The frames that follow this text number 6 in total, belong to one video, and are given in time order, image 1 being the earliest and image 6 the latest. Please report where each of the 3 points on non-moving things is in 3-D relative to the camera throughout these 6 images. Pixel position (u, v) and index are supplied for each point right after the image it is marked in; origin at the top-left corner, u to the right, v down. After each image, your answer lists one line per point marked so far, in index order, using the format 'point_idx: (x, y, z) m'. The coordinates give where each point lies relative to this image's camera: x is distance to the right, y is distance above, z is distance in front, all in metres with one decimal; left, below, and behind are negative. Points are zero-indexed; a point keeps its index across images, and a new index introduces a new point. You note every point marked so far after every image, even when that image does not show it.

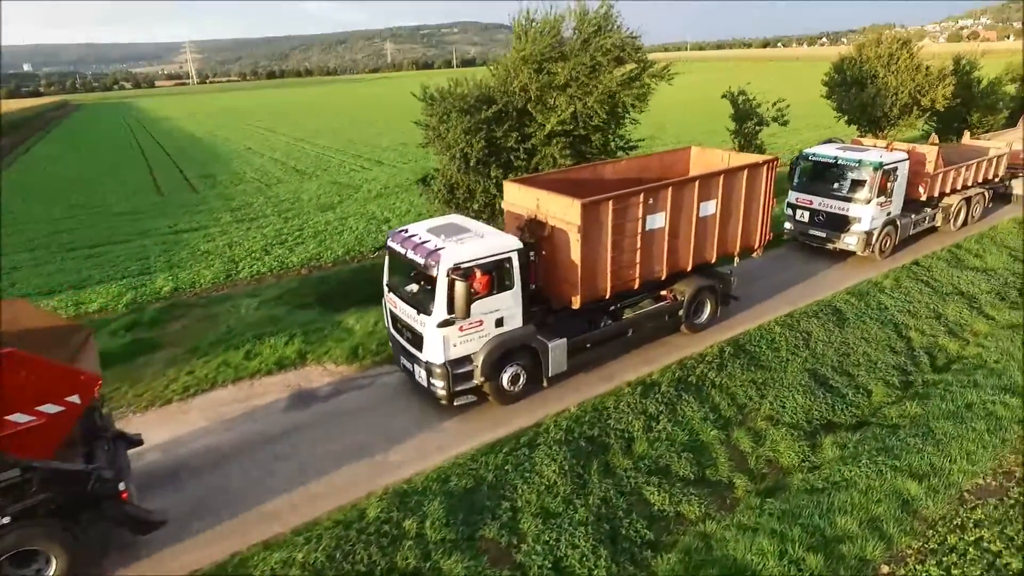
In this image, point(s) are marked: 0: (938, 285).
0: (+7.5, +0.1, +12.6) m
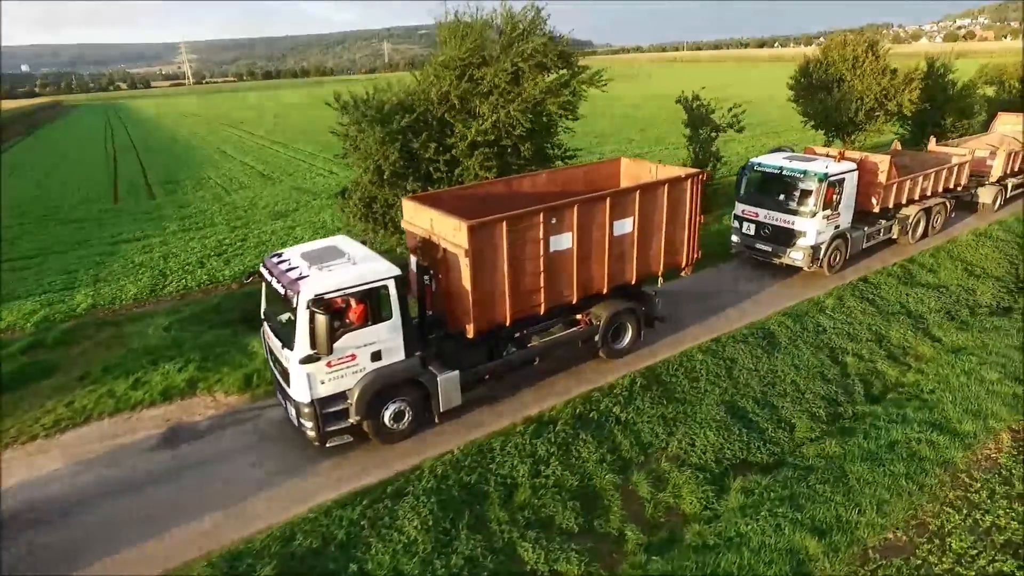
0: (+6.2, -0.3, +11.9) m
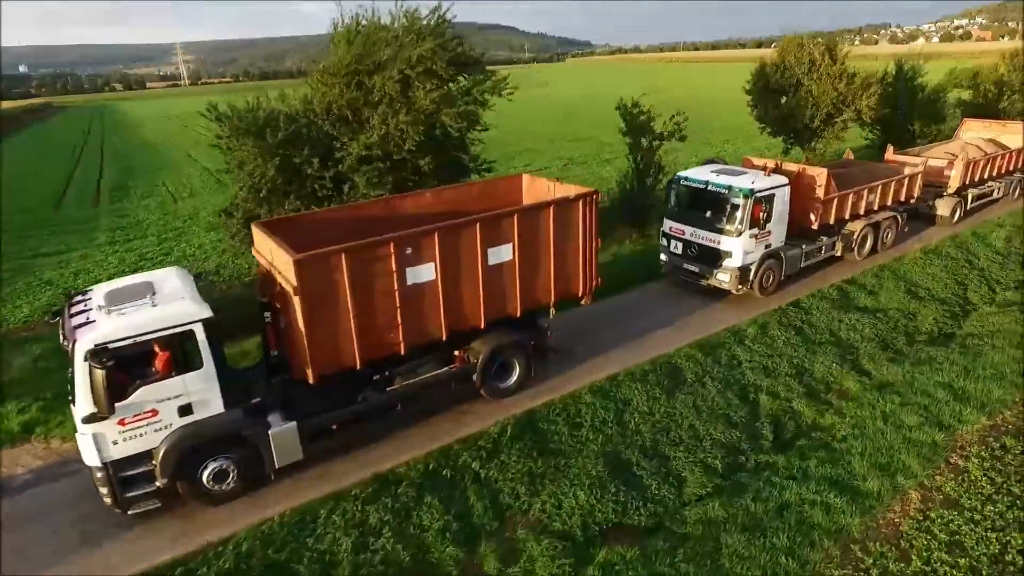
0: (+4.6, -0.7, +10.9) m
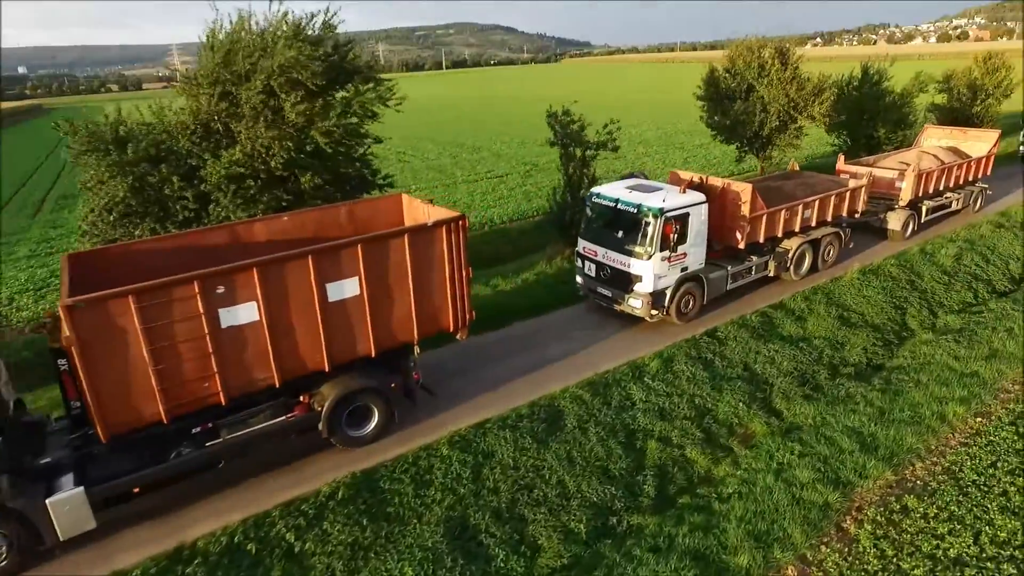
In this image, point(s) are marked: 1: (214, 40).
0: (+3.0, -1.1, +10.0) m
1: (-4.1, +3.5, +9.9) m
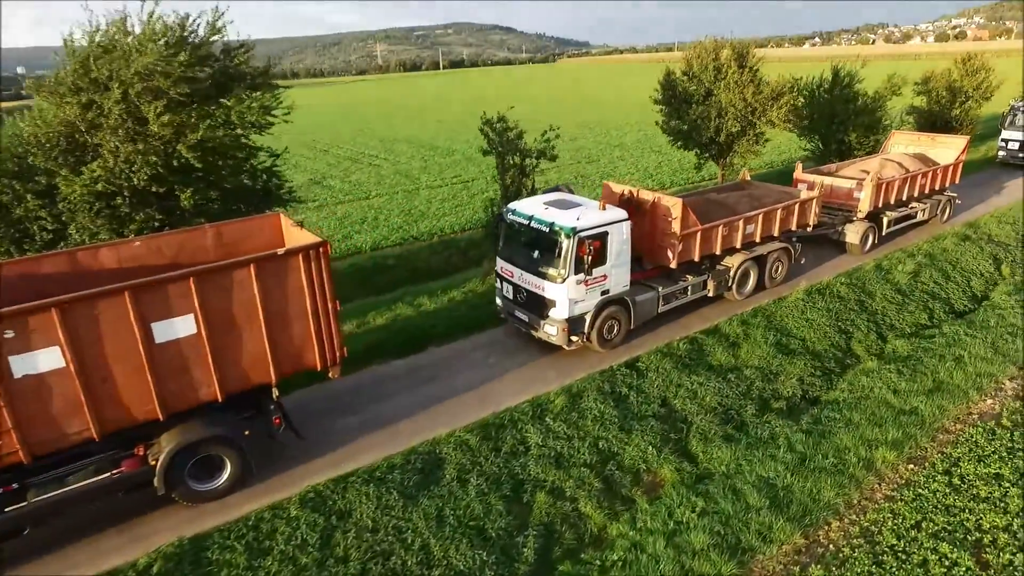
0: (+1.6, -1.4, +9.1) m
1: (-5.4, +3.1, +9.0) m
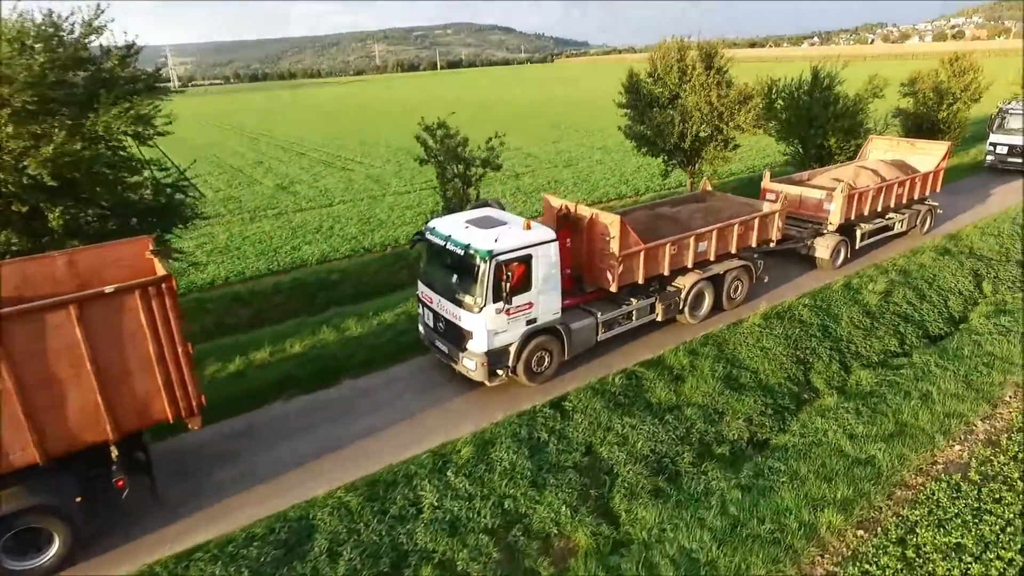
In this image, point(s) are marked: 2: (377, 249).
0: (+0.6, -1.8, +8.0) m
1: (-6.5, +2.7, +7.9) m
2: (-3.4, +1.0, +18.2) m
